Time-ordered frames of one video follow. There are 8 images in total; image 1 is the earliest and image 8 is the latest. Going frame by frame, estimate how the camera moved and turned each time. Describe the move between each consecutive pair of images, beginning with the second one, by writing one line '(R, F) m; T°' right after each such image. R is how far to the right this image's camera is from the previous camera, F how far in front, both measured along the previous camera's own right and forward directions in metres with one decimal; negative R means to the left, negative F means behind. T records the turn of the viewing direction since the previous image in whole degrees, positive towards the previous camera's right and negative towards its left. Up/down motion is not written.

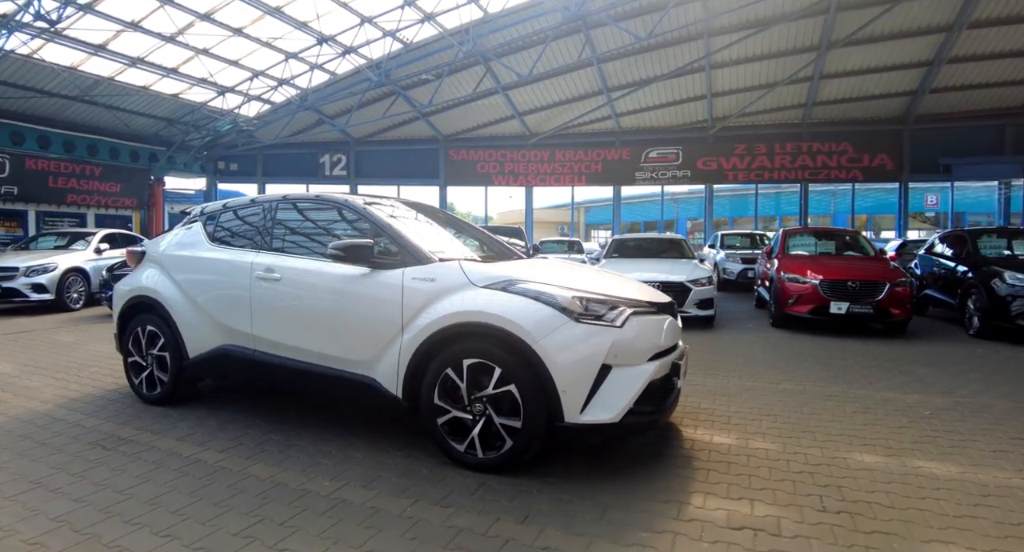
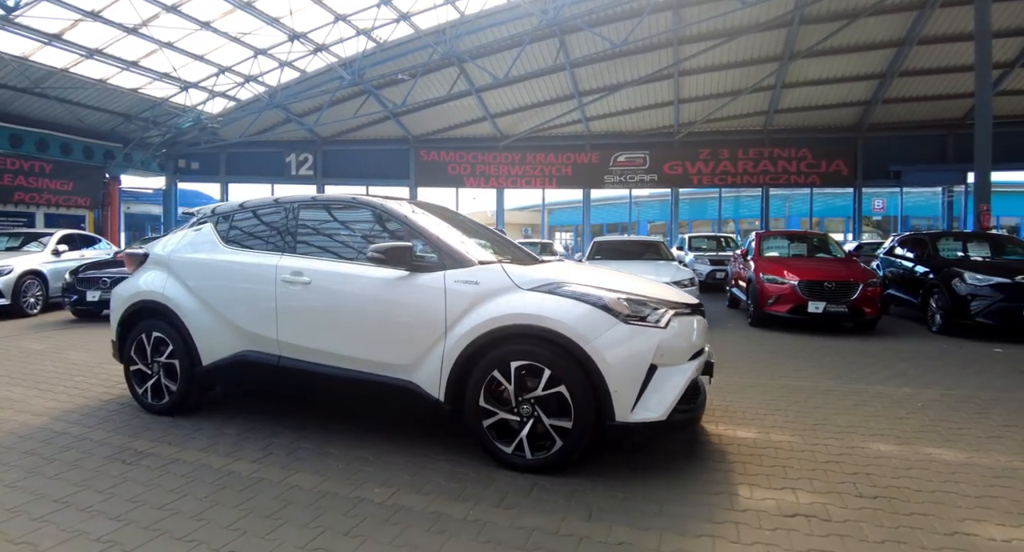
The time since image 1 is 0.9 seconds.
(-0.6, 0.0) m; +5°
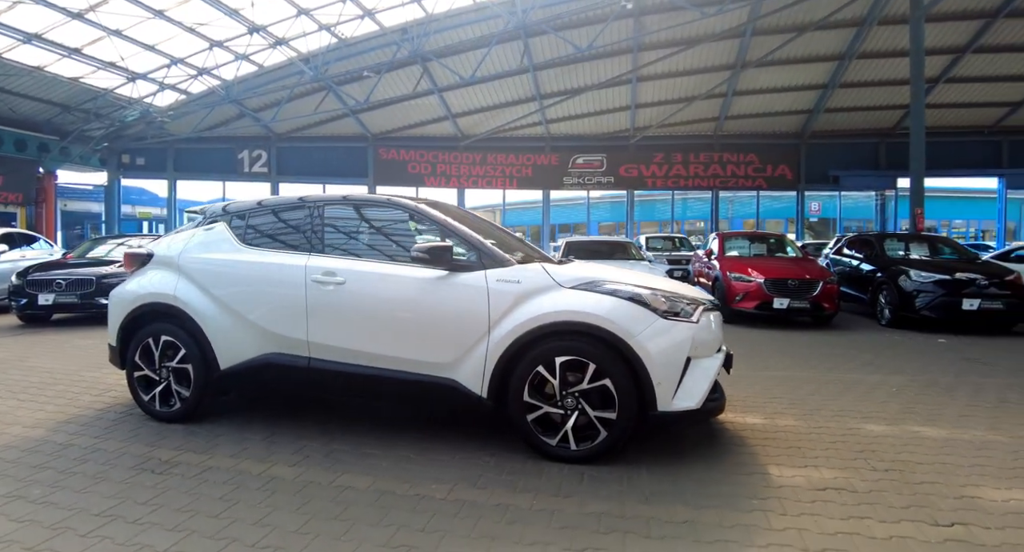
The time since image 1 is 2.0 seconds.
(-0.6, -0.1) m; +6°
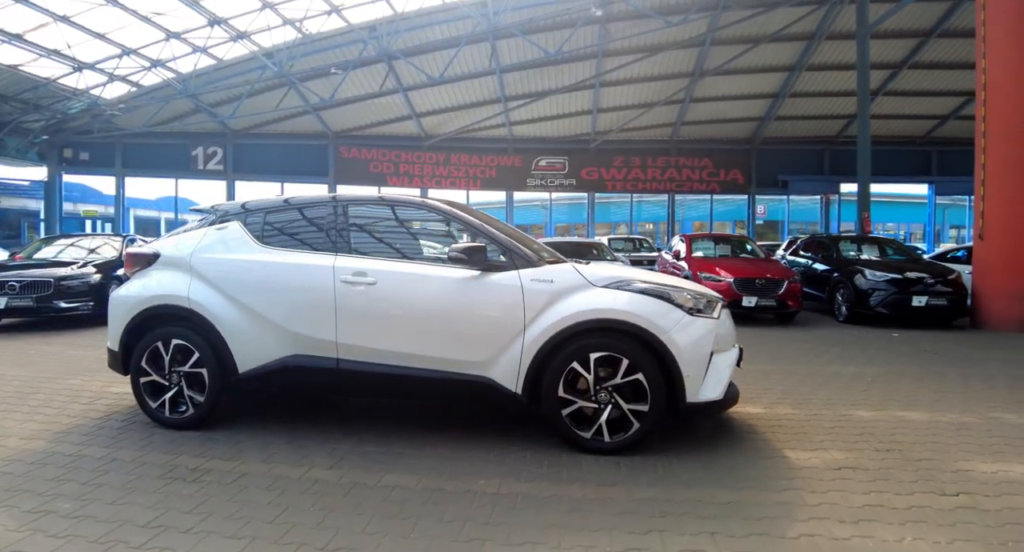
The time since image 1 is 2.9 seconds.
(-0.6, -0.1) m; +6°
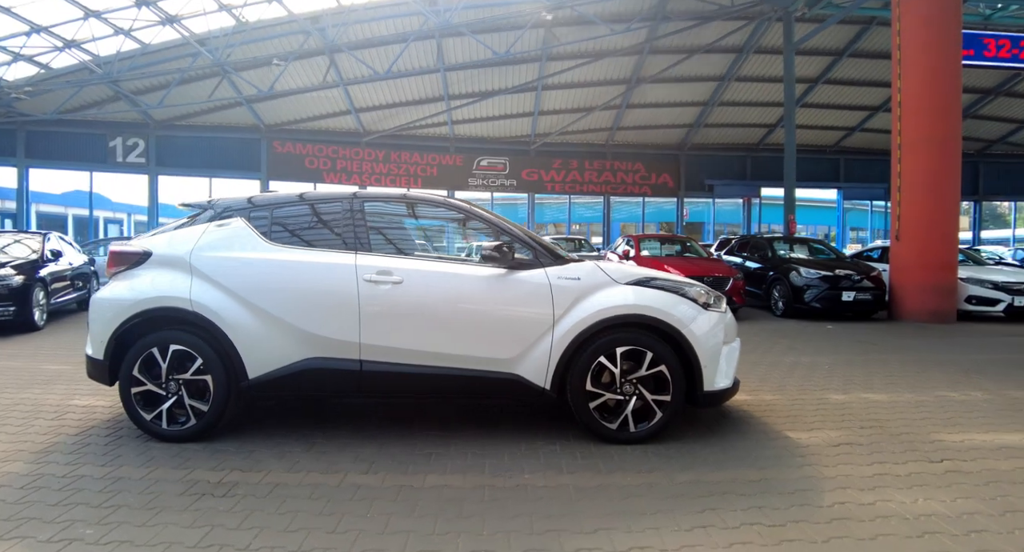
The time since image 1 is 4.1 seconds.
(-0.7, 0.0) m; +8°
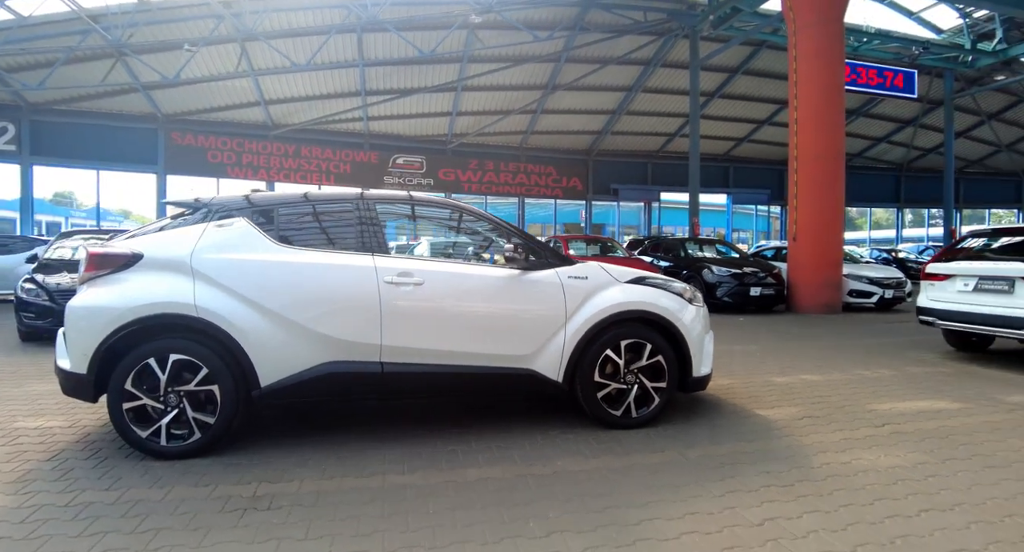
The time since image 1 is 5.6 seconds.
(-0.8, -0.1) m; +11°
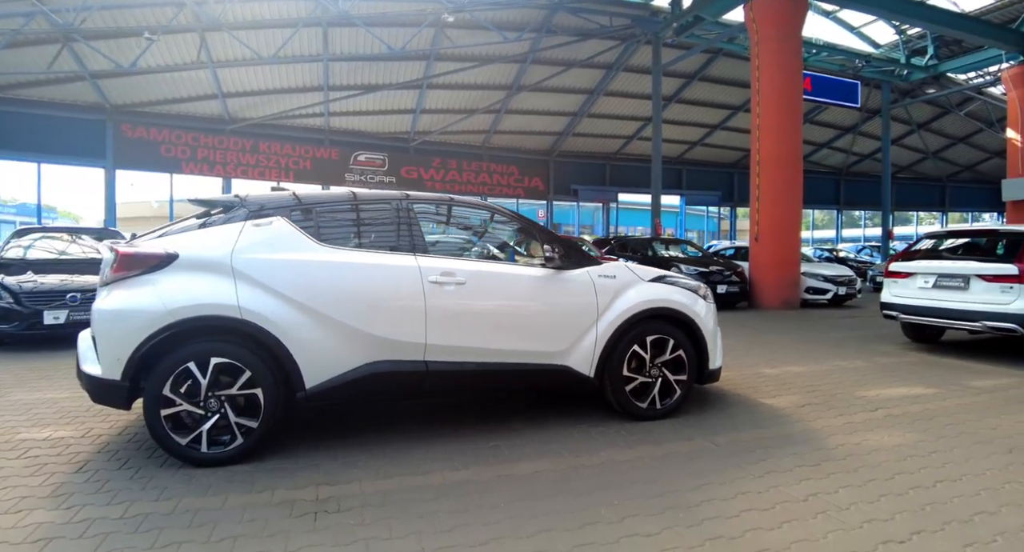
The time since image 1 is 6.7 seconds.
(-0.6, -0.1) m; +6°
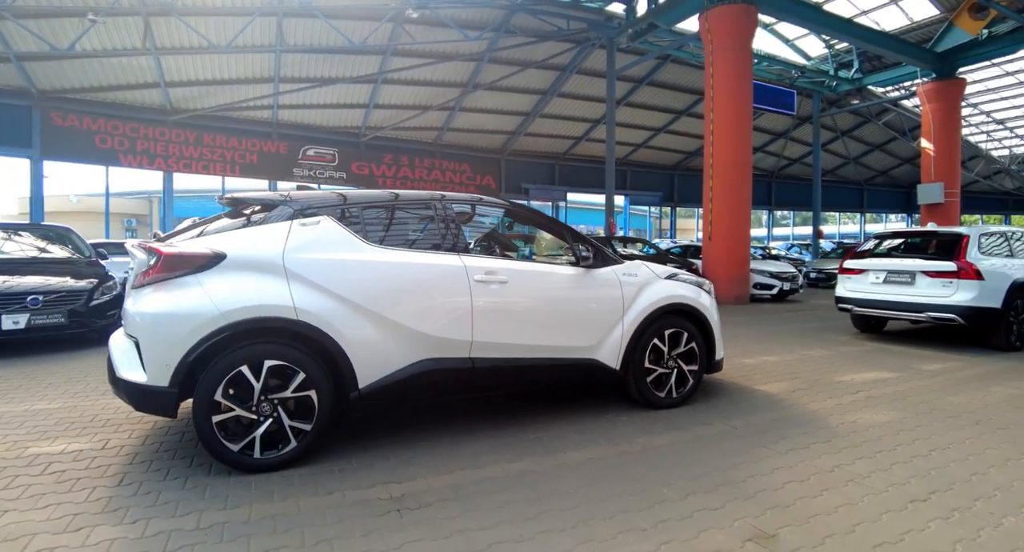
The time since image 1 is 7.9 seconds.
(-0.7, -0.1) m; +7°
